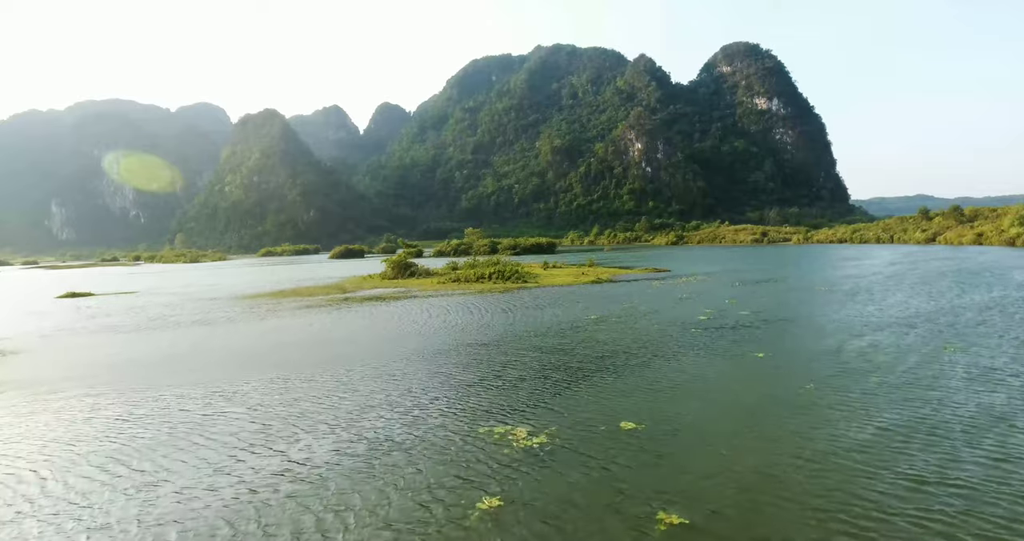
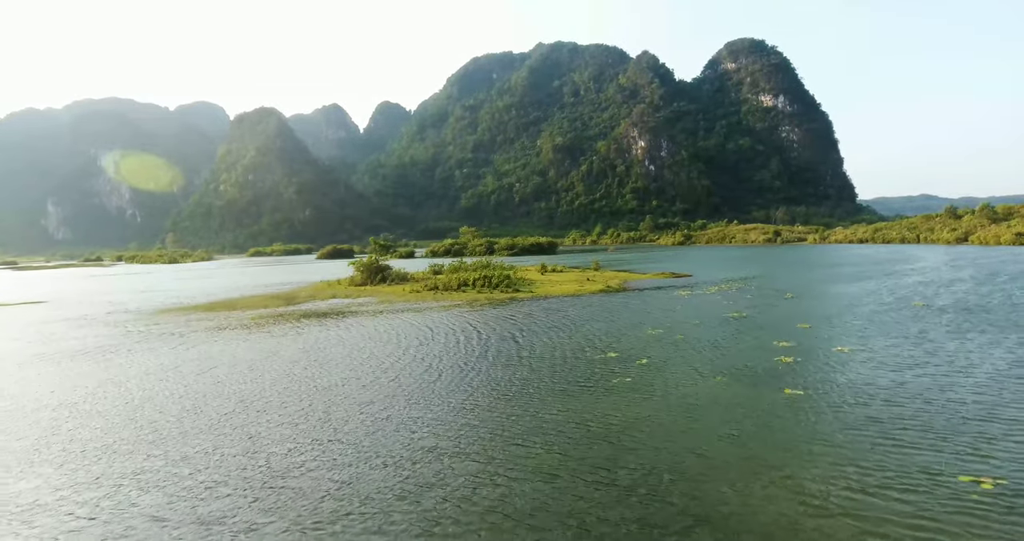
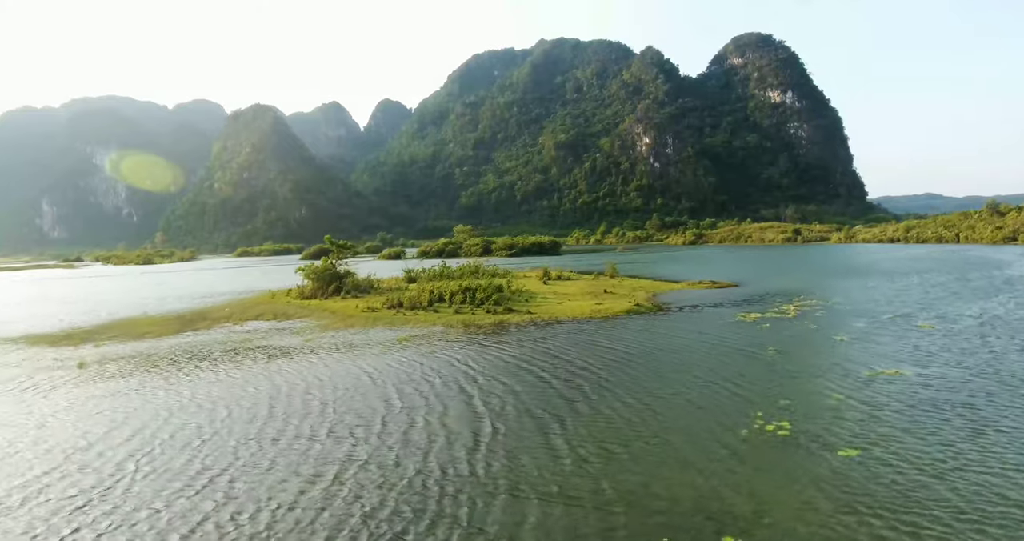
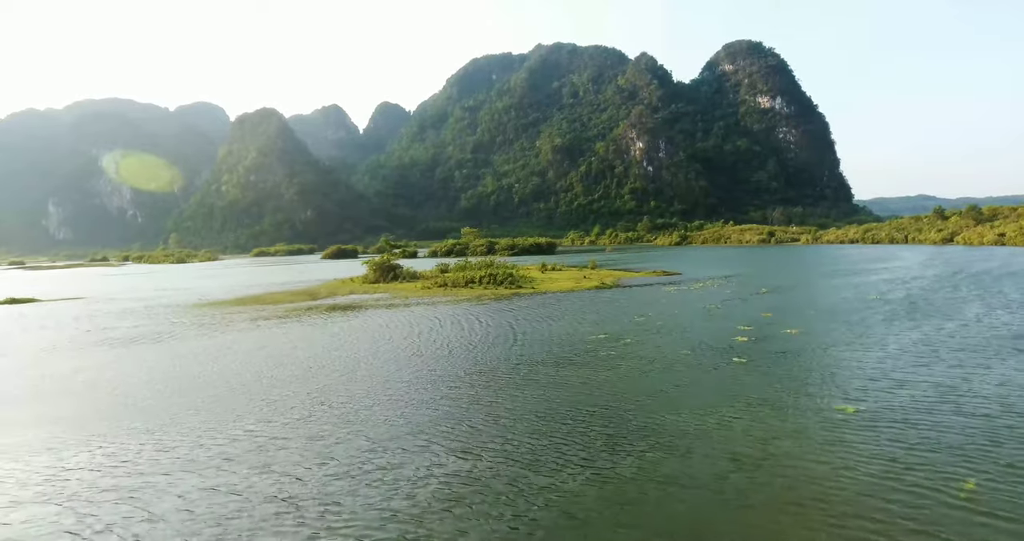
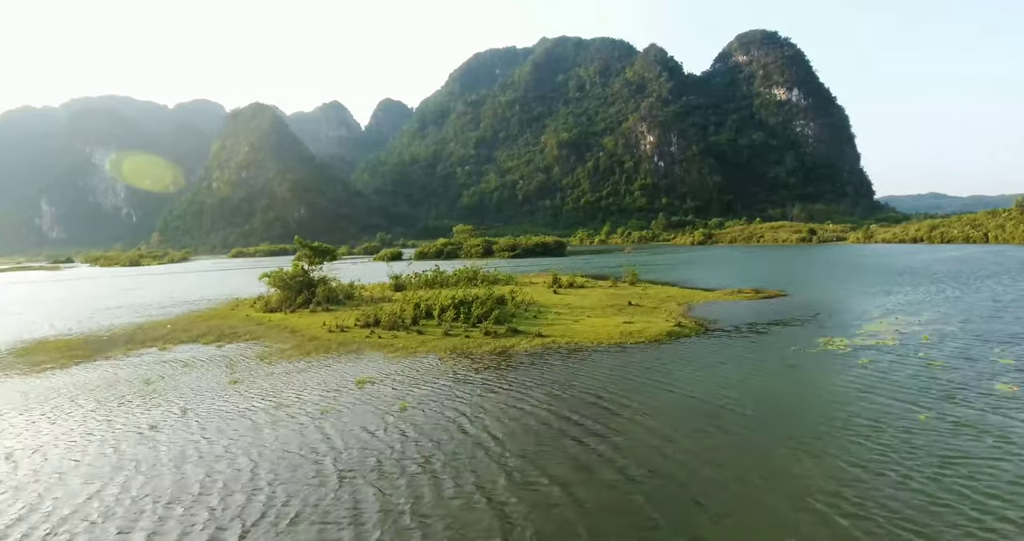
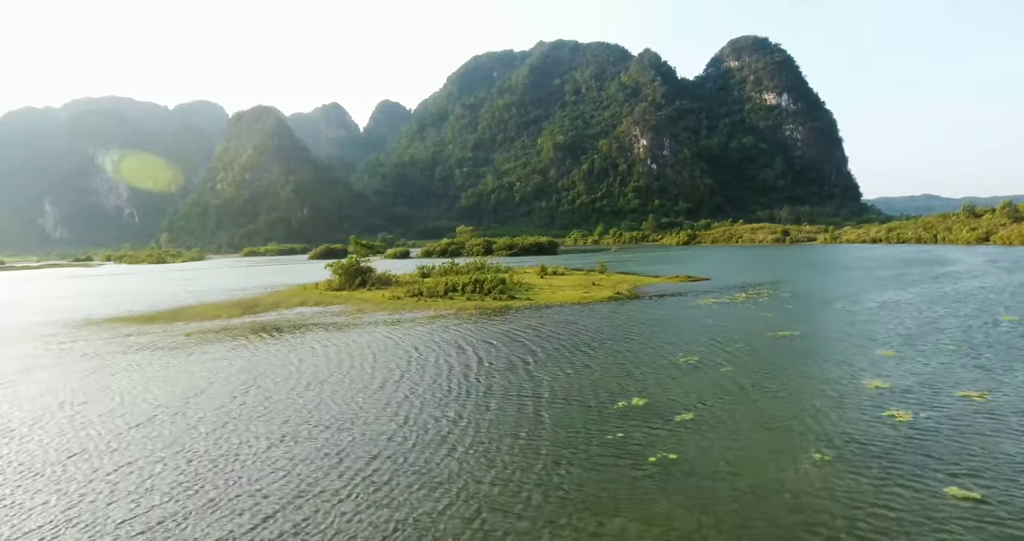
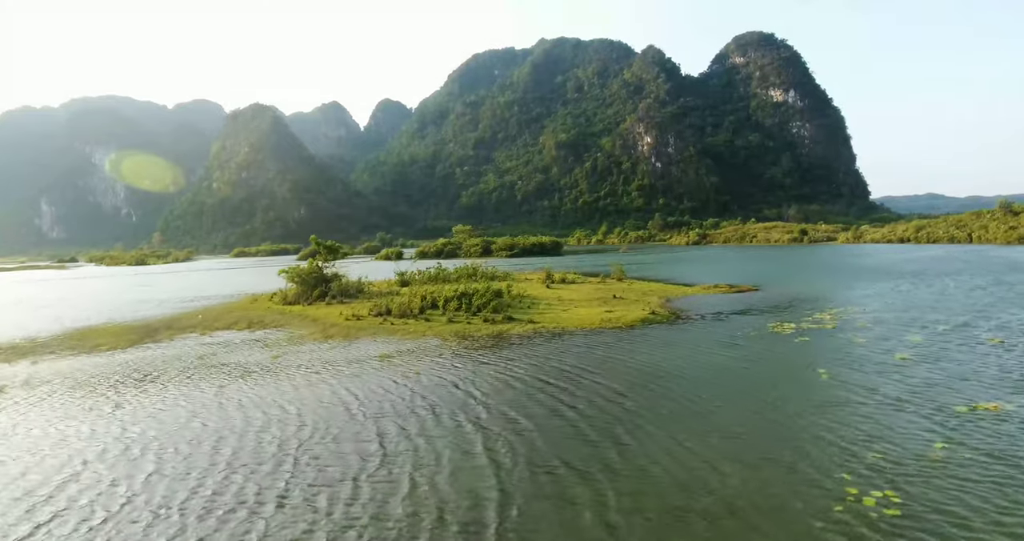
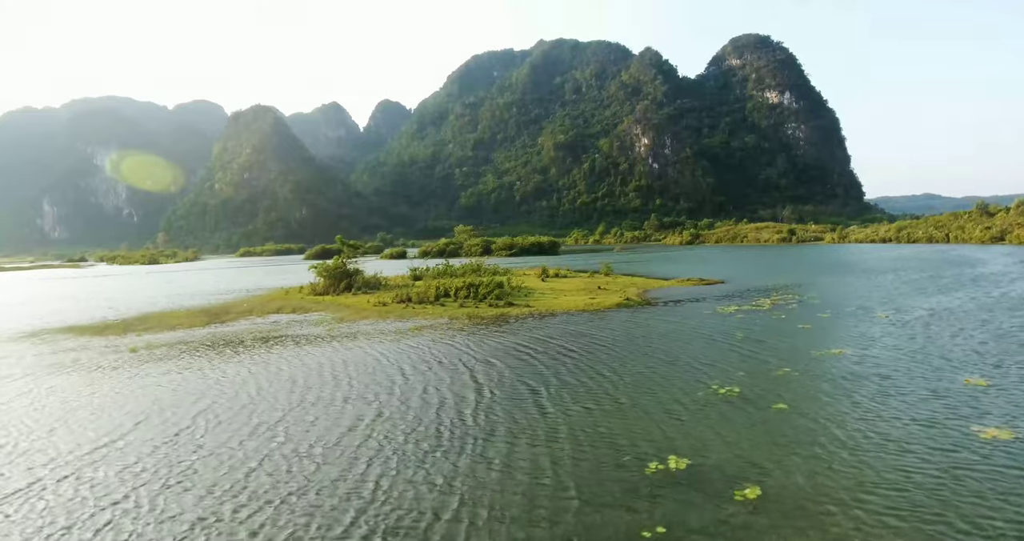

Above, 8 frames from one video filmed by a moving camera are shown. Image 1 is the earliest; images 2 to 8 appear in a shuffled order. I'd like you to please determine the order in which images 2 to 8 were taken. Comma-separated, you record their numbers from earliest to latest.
4, 2, 6, 8, 3, 7, 5
